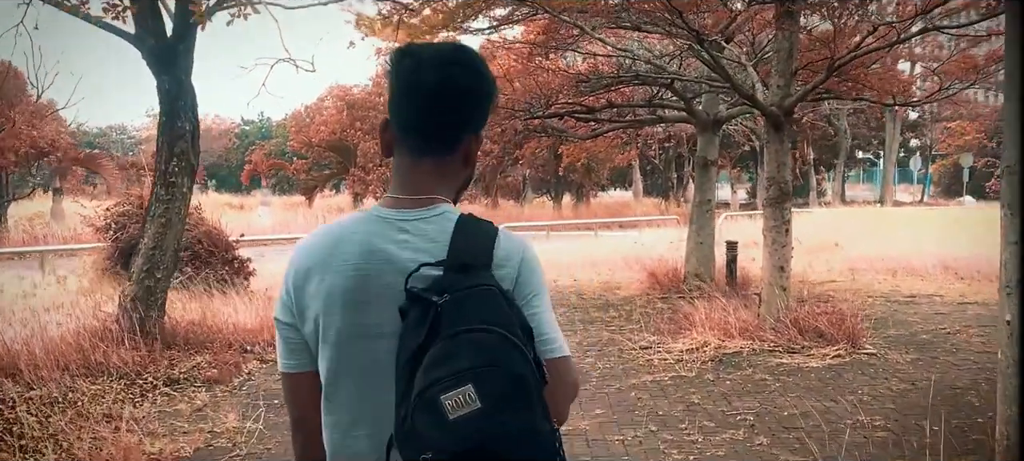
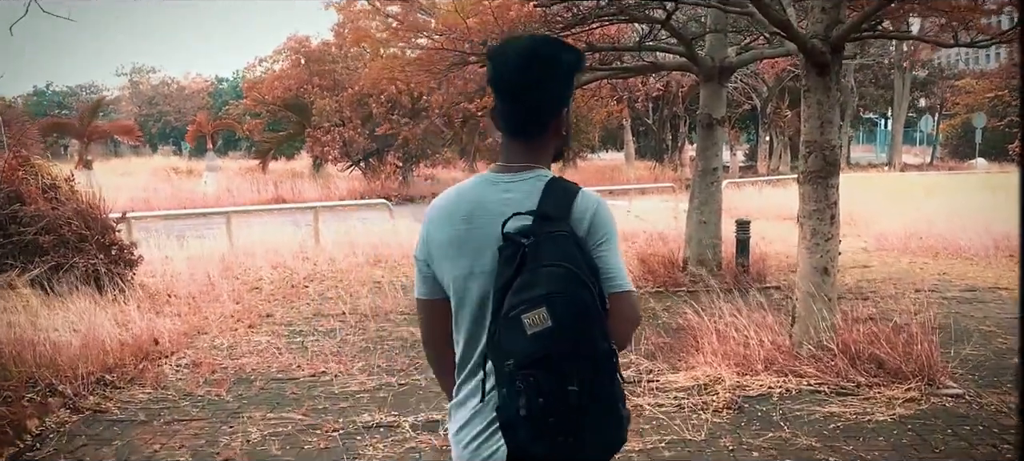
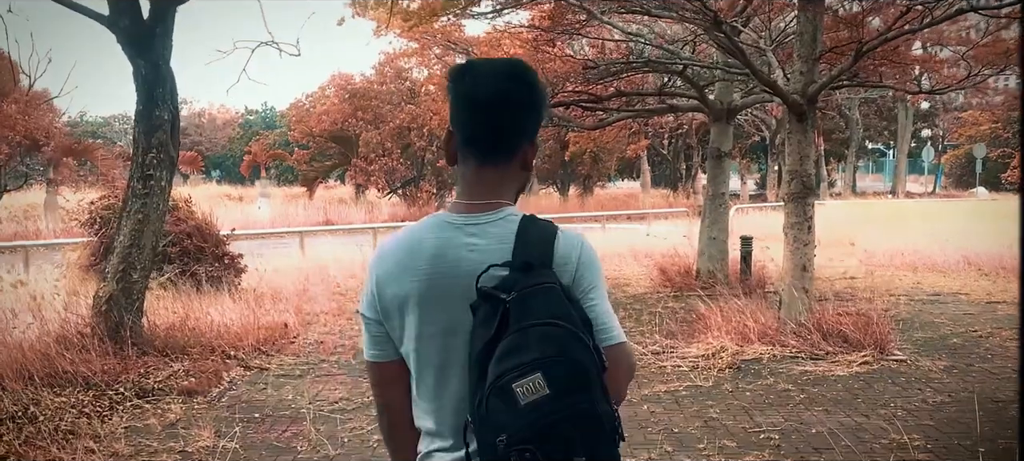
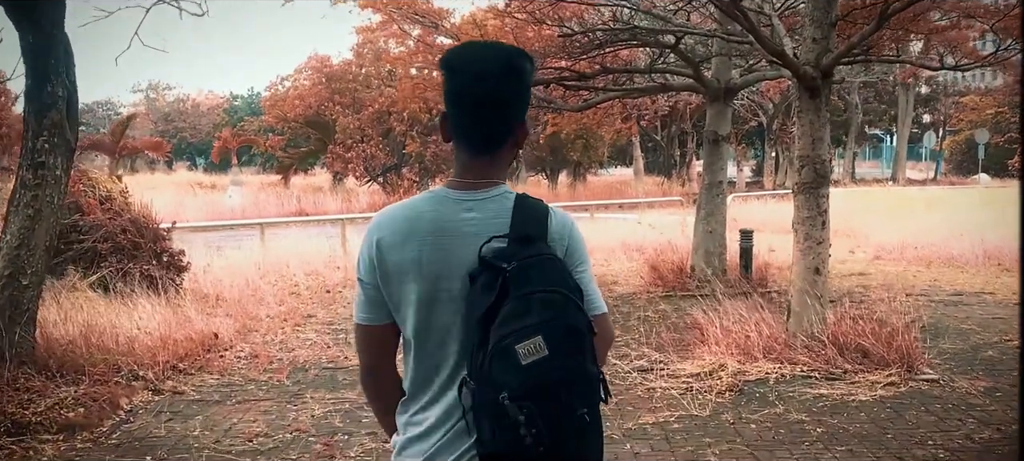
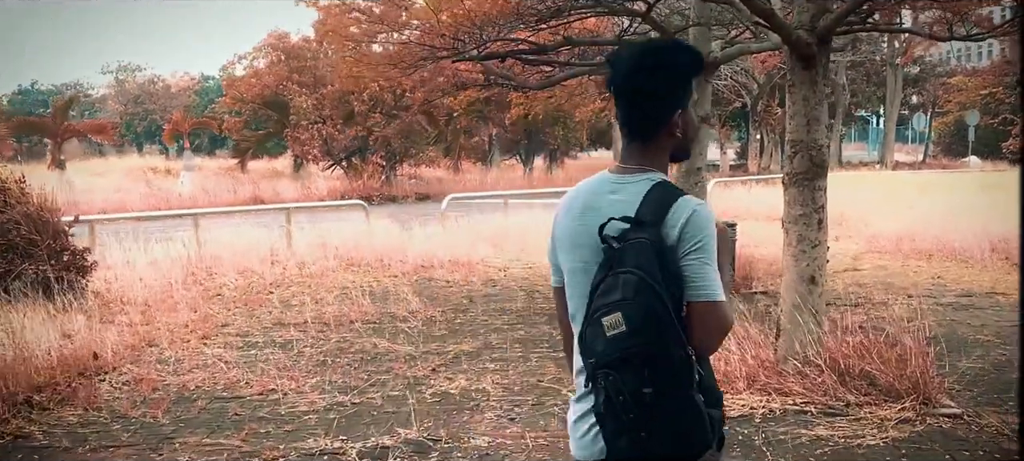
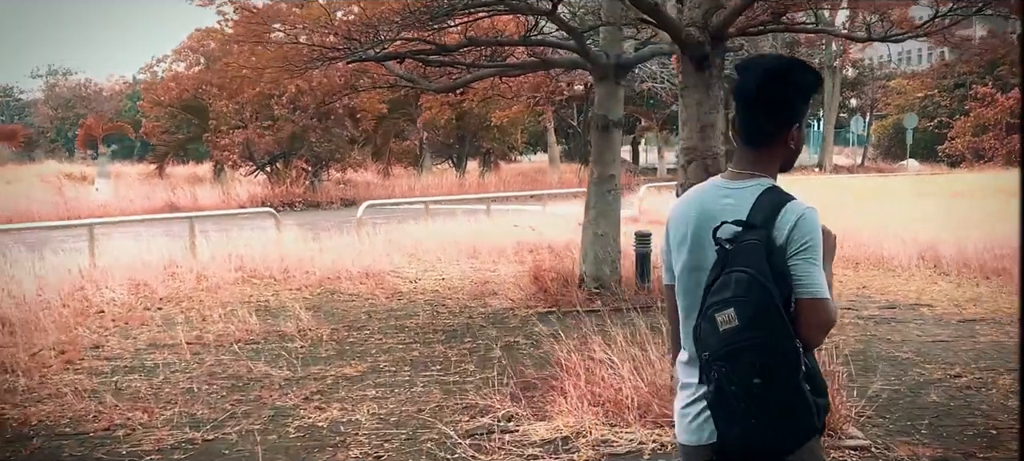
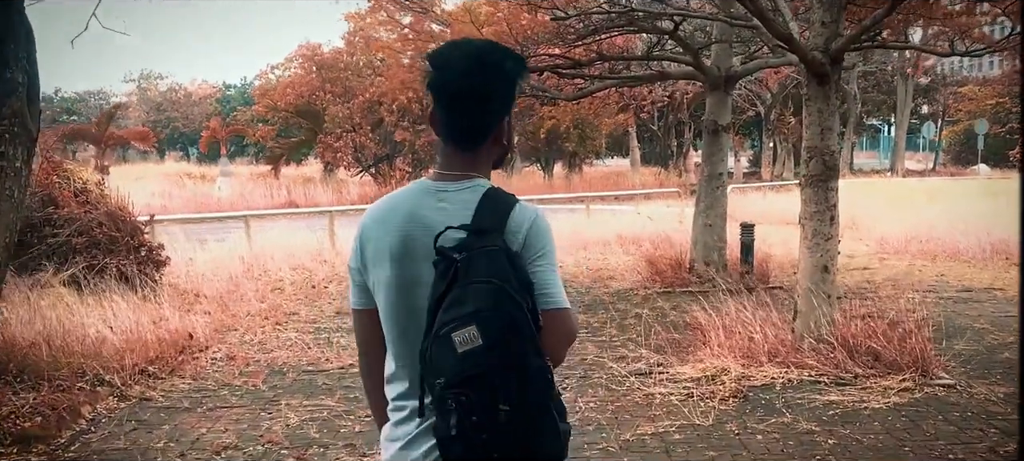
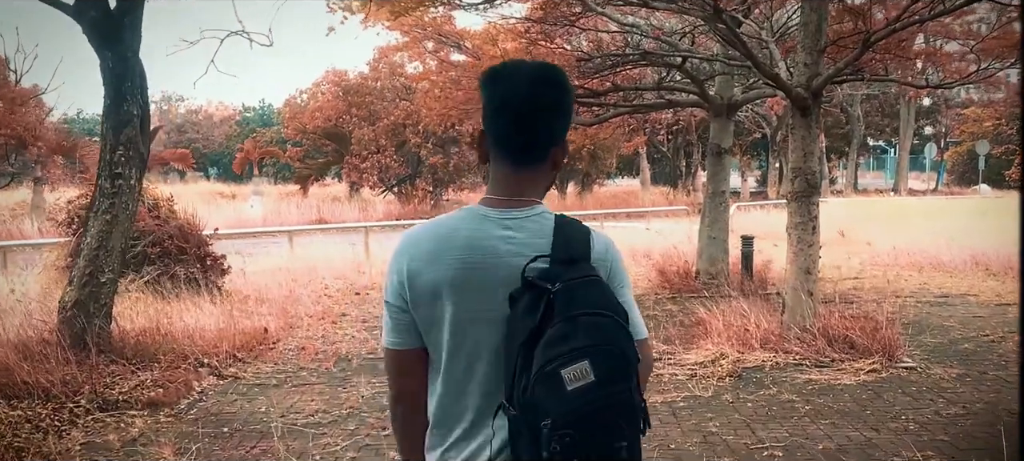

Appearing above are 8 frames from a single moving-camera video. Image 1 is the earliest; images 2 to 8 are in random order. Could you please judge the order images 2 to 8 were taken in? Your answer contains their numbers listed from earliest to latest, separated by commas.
3, 8, 4, 7, 2, 5, 6
